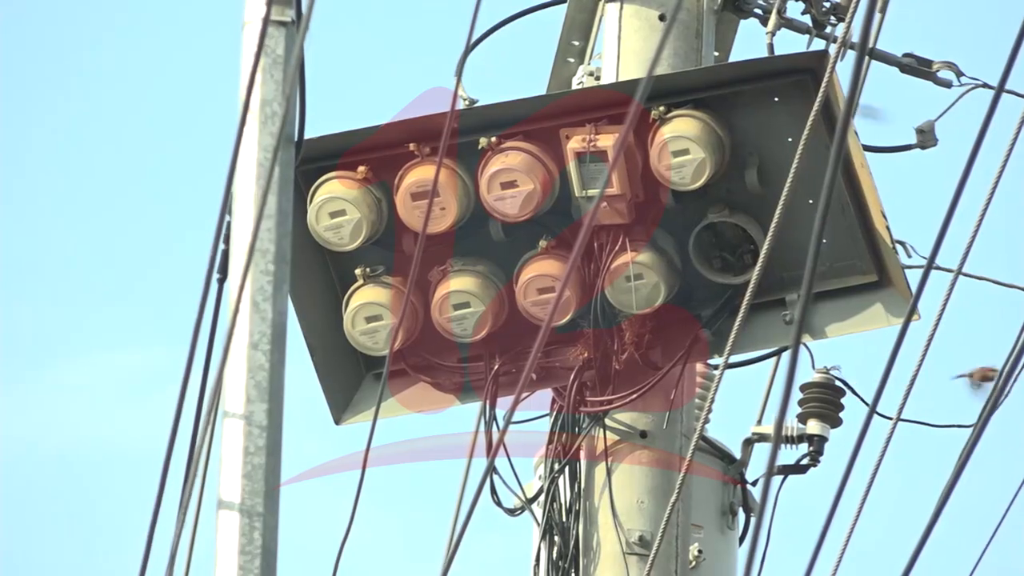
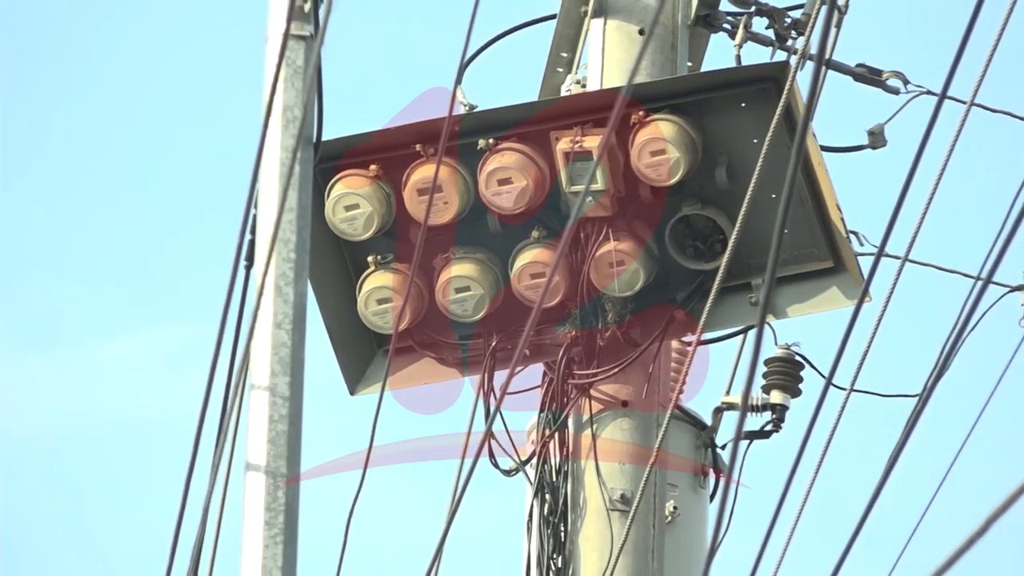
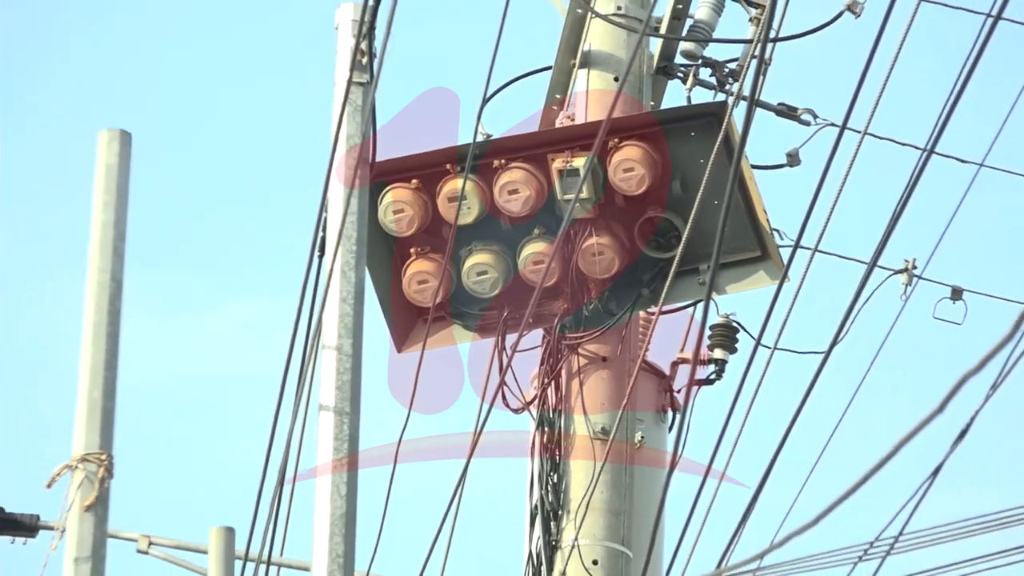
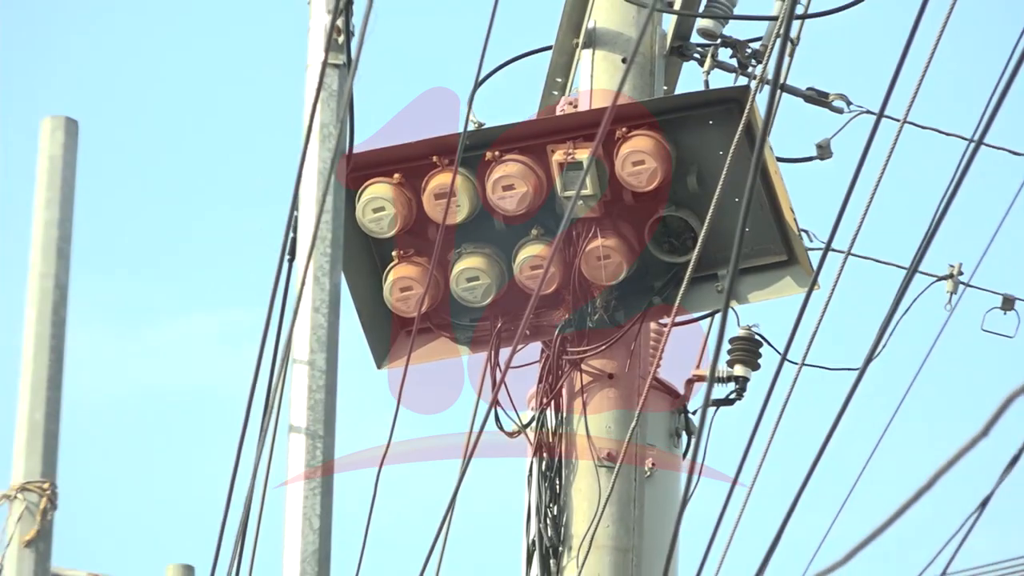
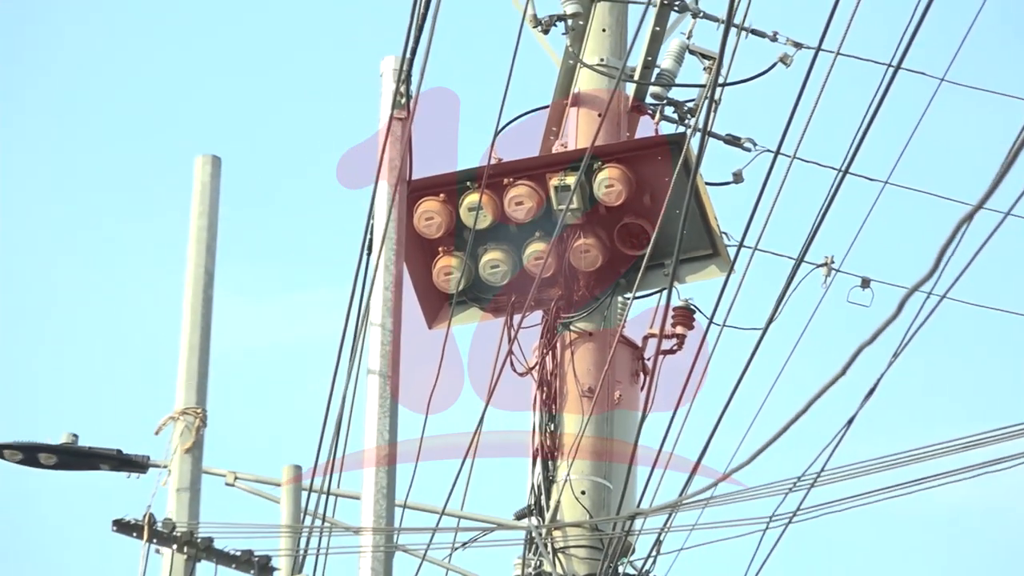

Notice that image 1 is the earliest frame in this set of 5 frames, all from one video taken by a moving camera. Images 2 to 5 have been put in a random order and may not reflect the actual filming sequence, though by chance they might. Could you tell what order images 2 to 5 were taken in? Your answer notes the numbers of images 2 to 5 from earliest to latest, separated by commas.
2, 4, 3, 5
